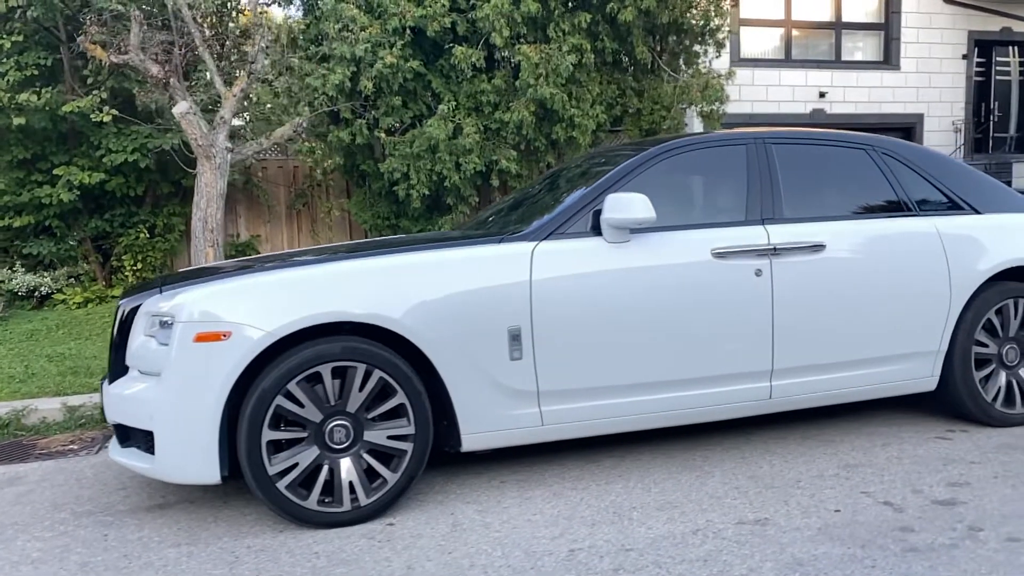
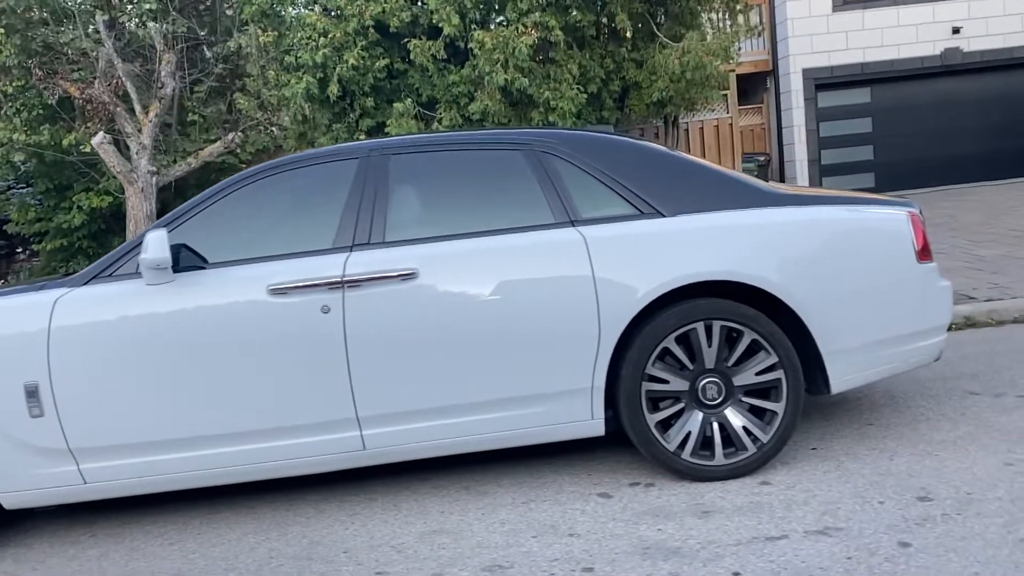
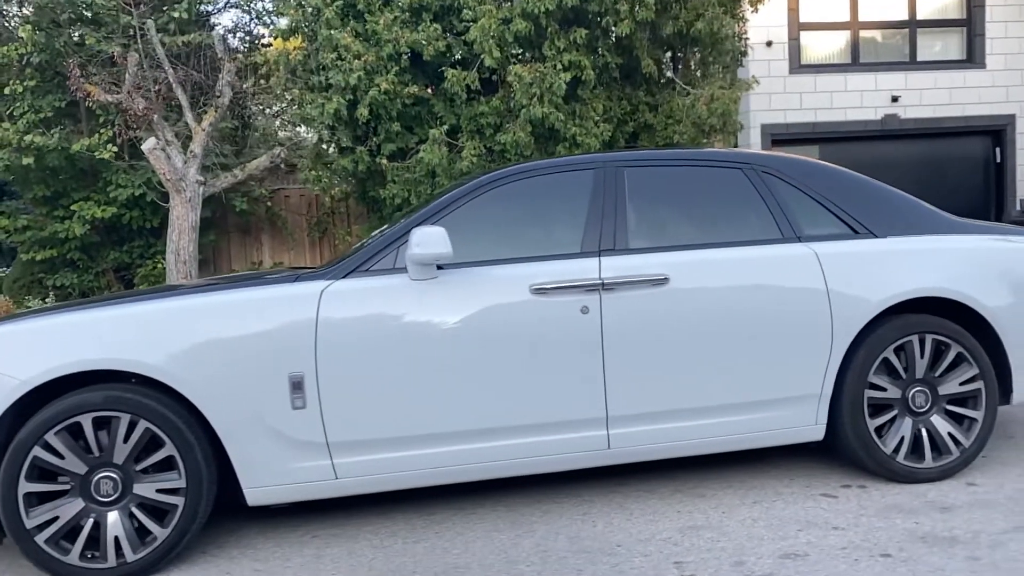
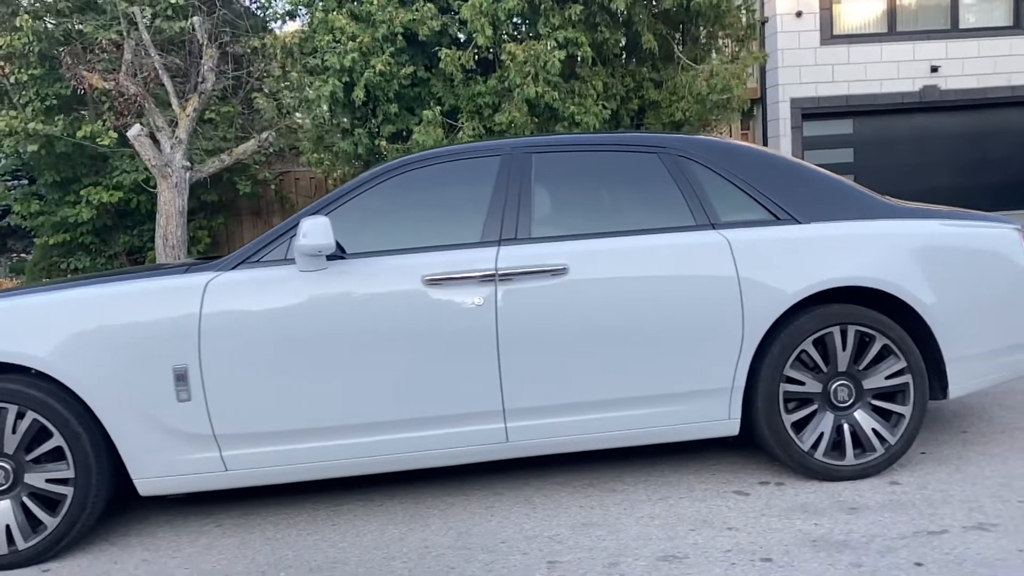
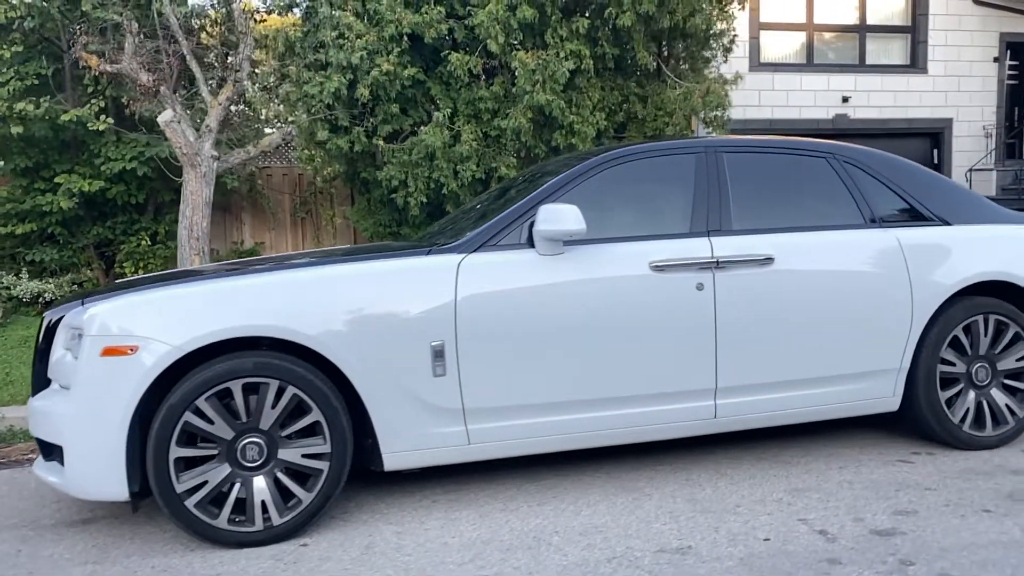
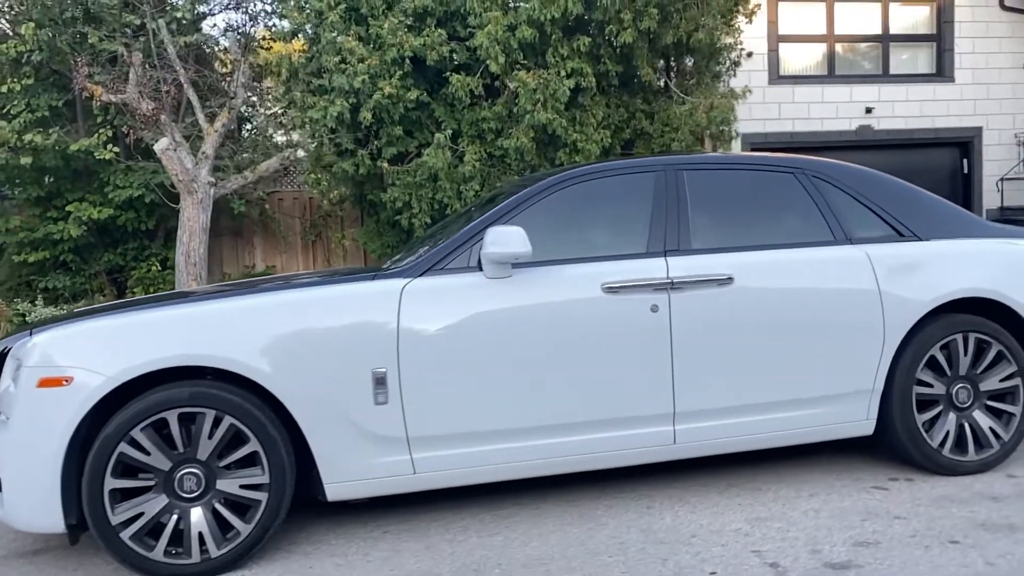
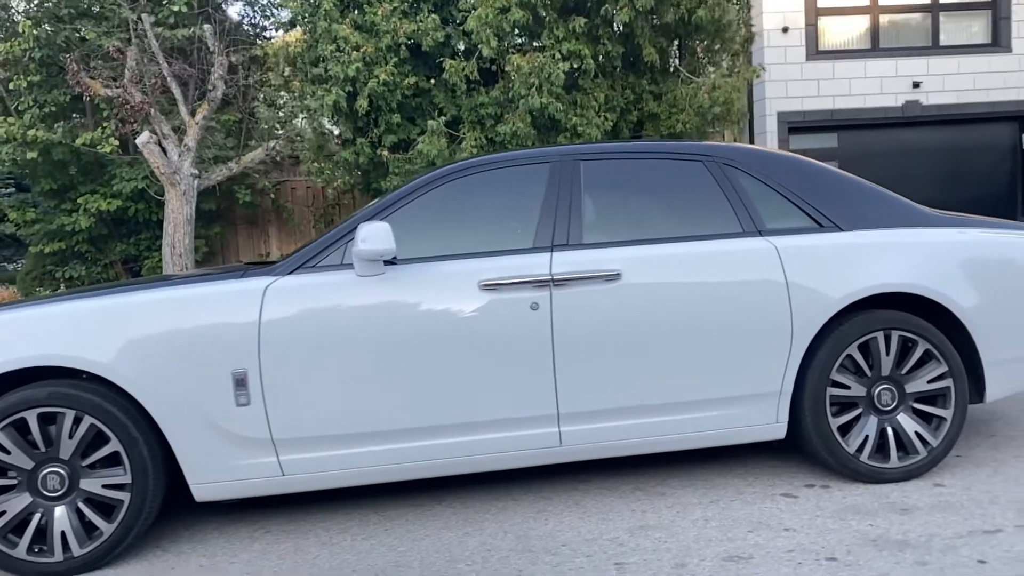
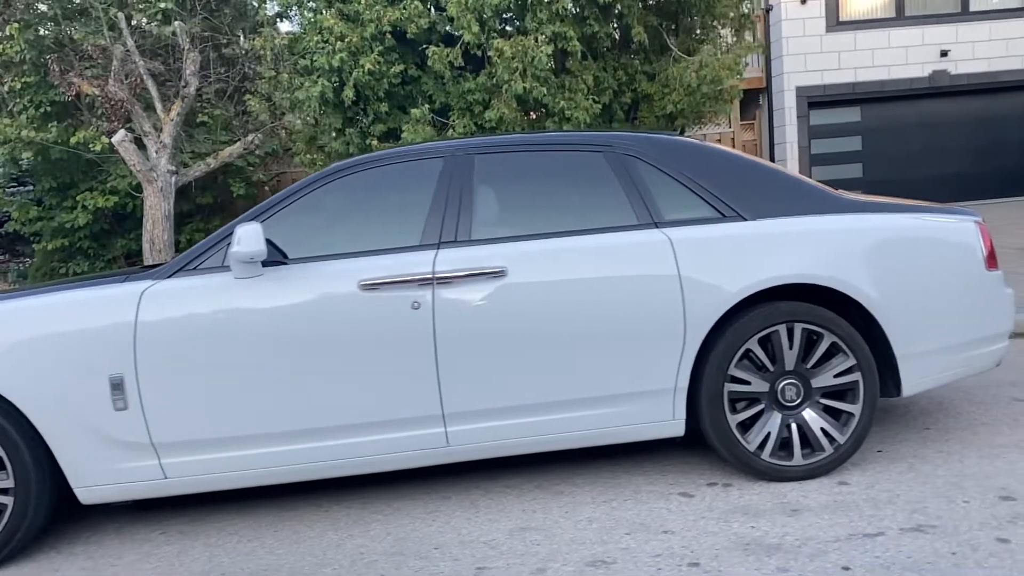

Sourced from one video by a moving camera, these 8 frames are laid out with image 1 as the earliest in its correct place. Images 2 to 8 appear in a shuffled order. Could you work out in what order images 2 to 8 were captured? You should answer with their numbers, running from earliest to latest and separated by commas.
5, 6, 3, 7, 4, 8, 2
